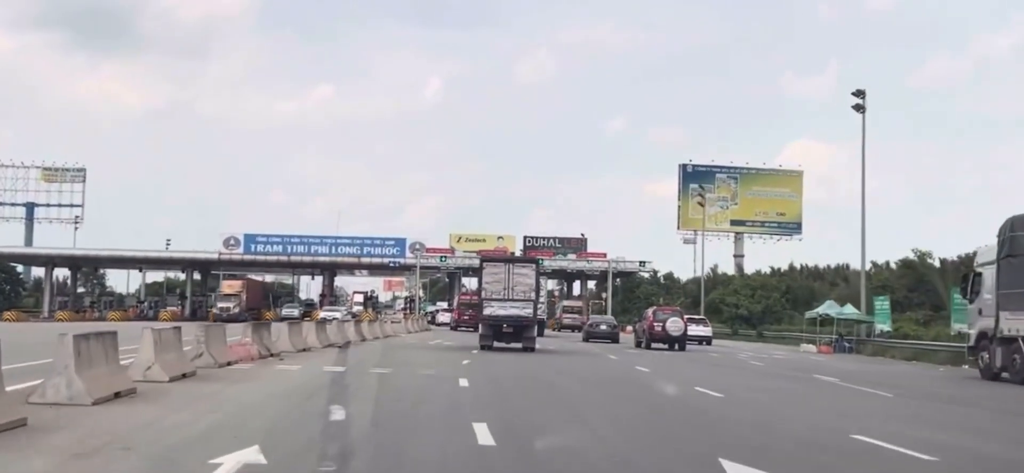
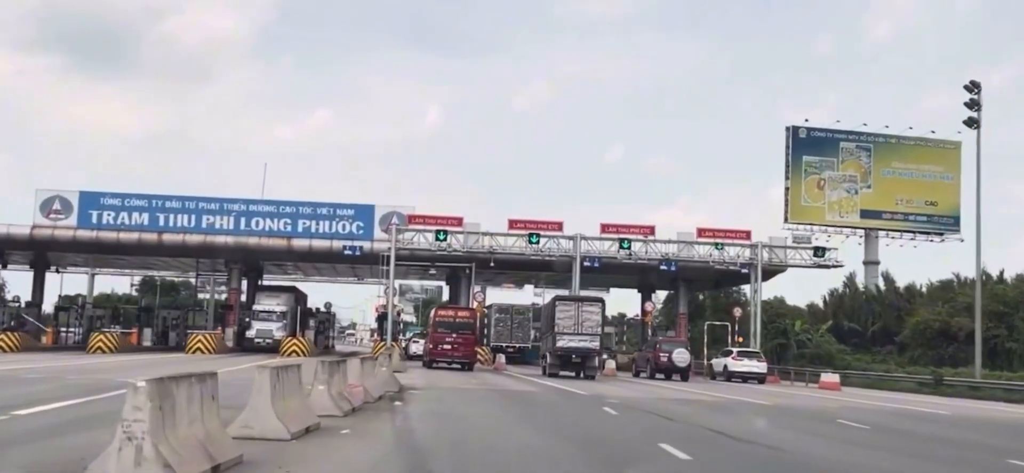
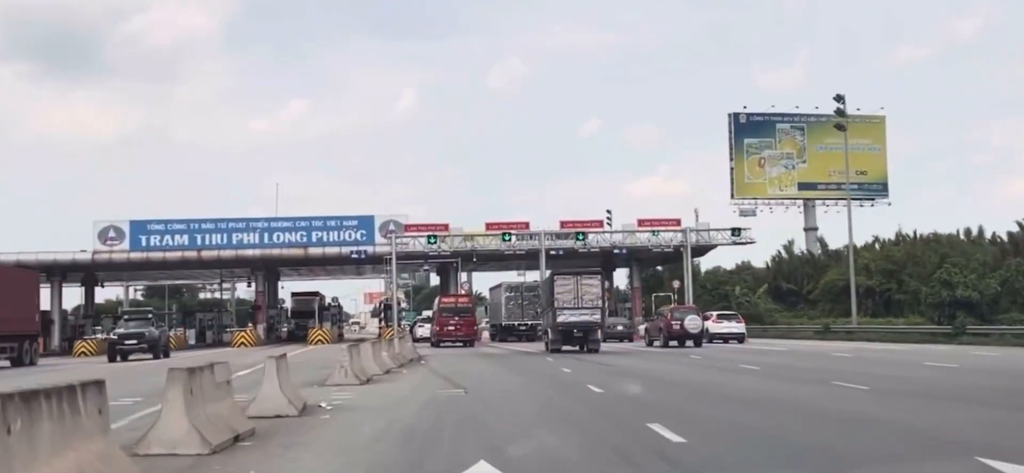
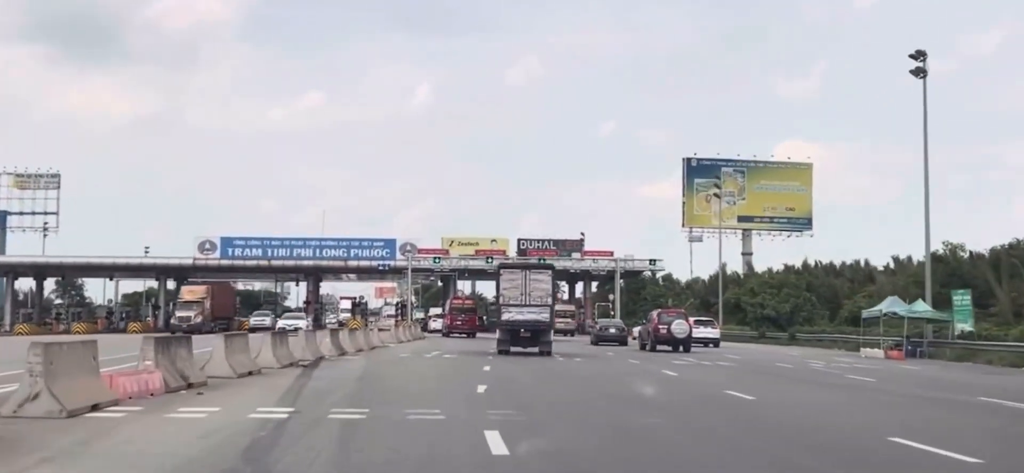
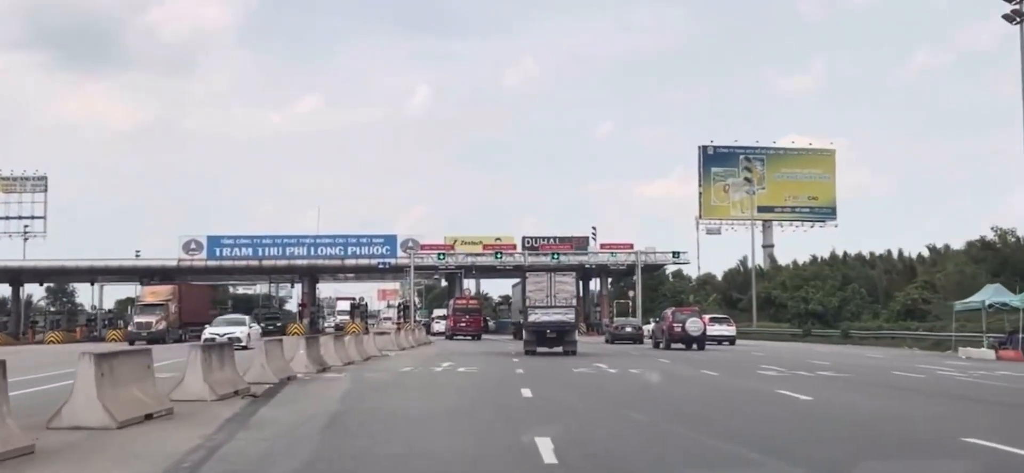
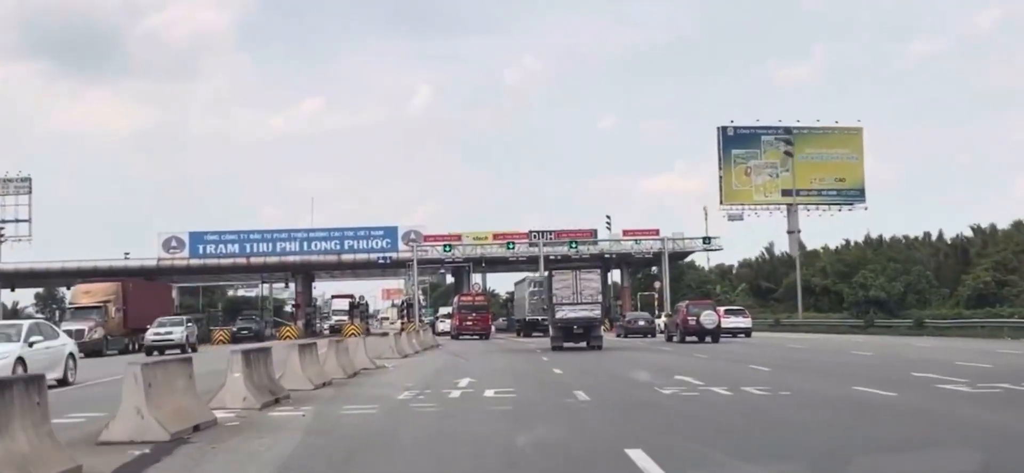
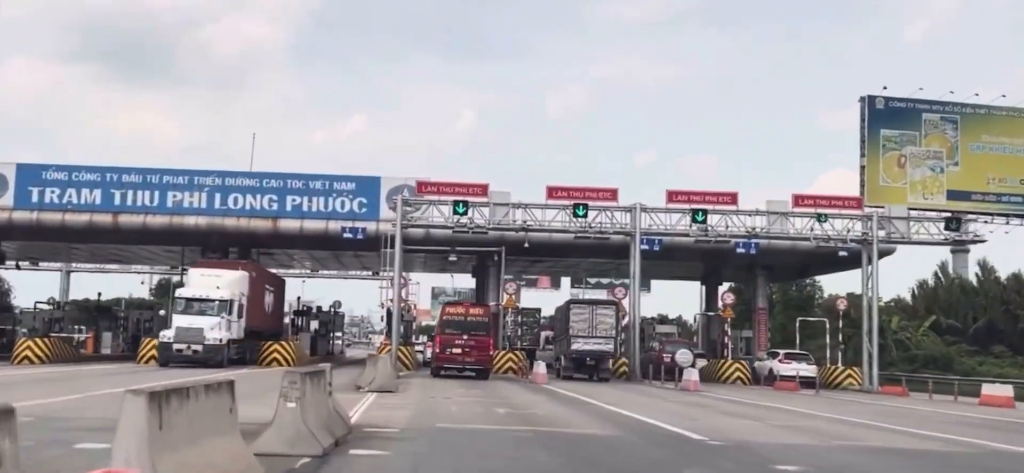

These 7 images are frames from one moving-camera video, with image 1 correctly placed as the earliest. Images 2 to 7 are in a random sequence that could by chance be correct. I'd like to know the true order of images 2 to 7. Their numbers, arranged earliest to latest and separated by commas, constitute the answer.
4, 5, 6, 3, 2, 7
